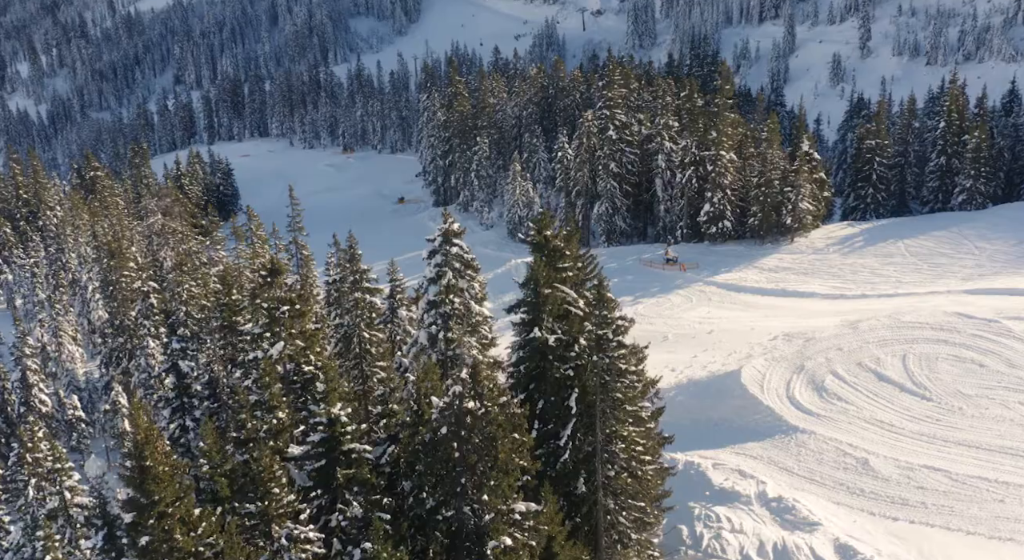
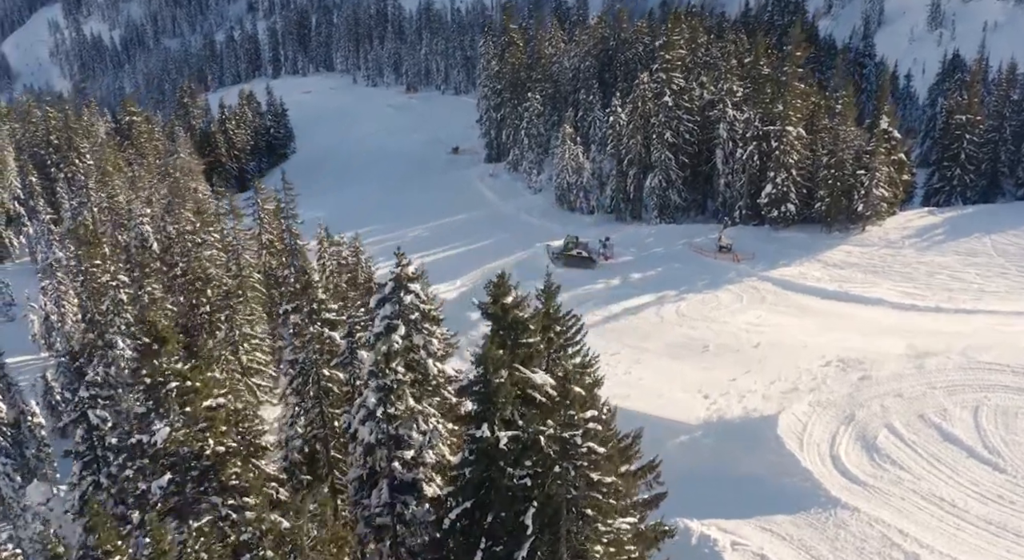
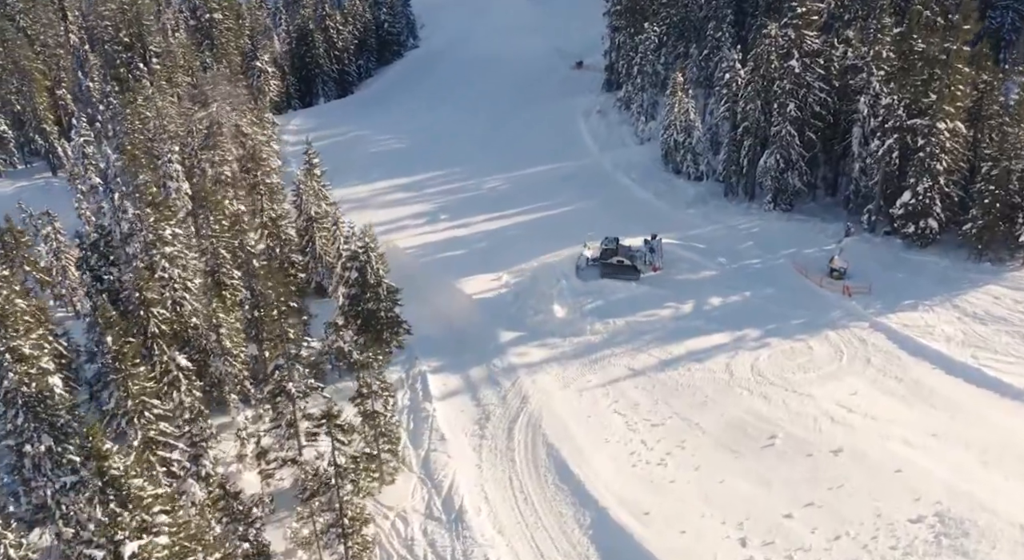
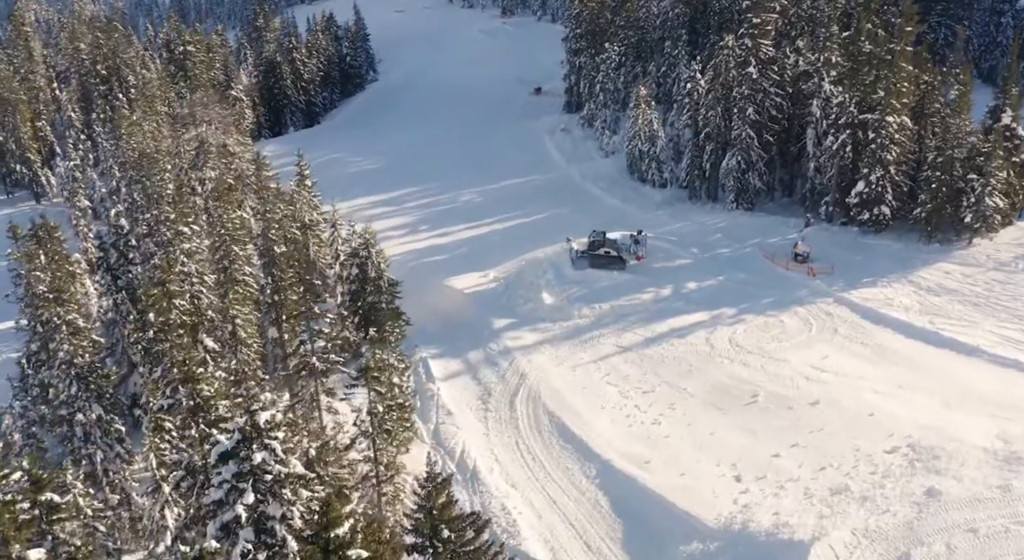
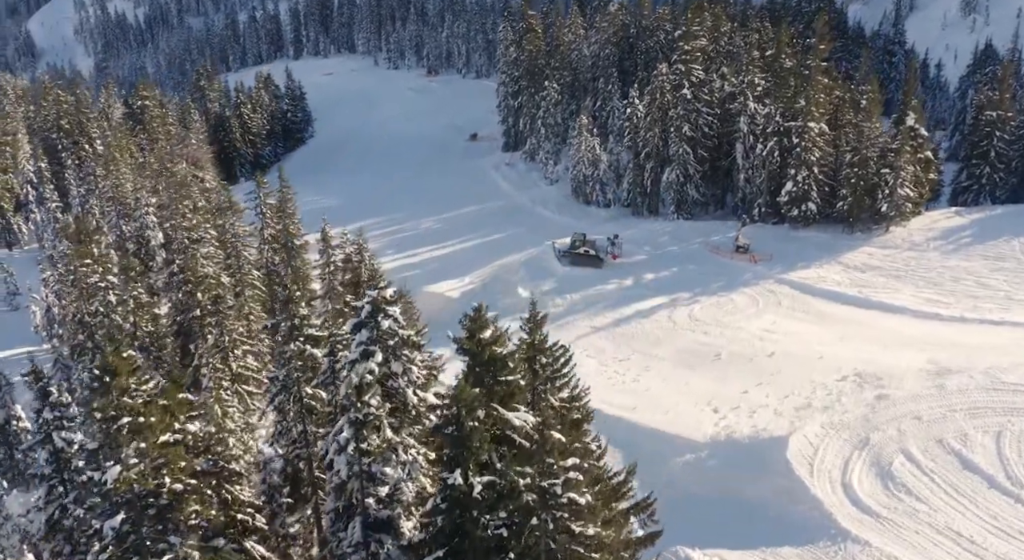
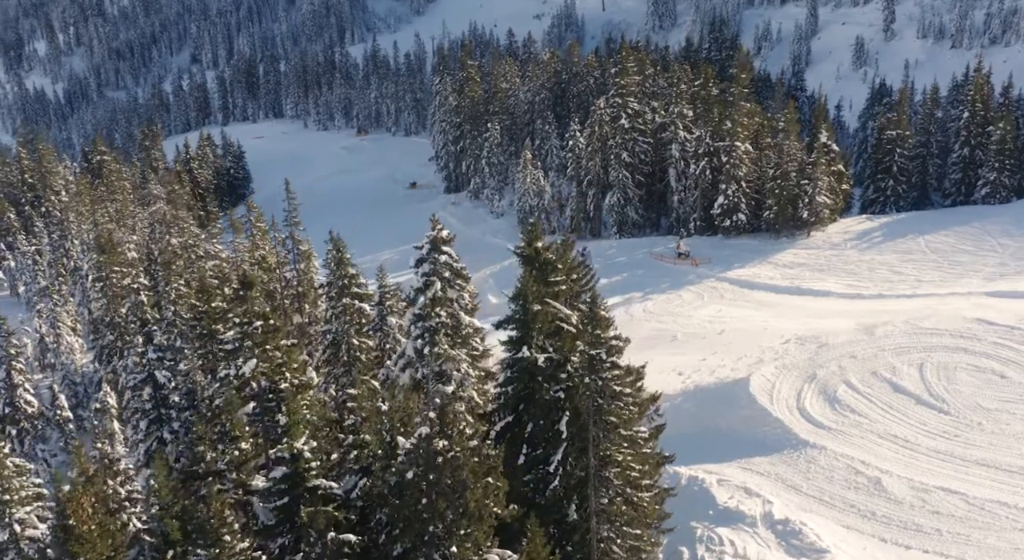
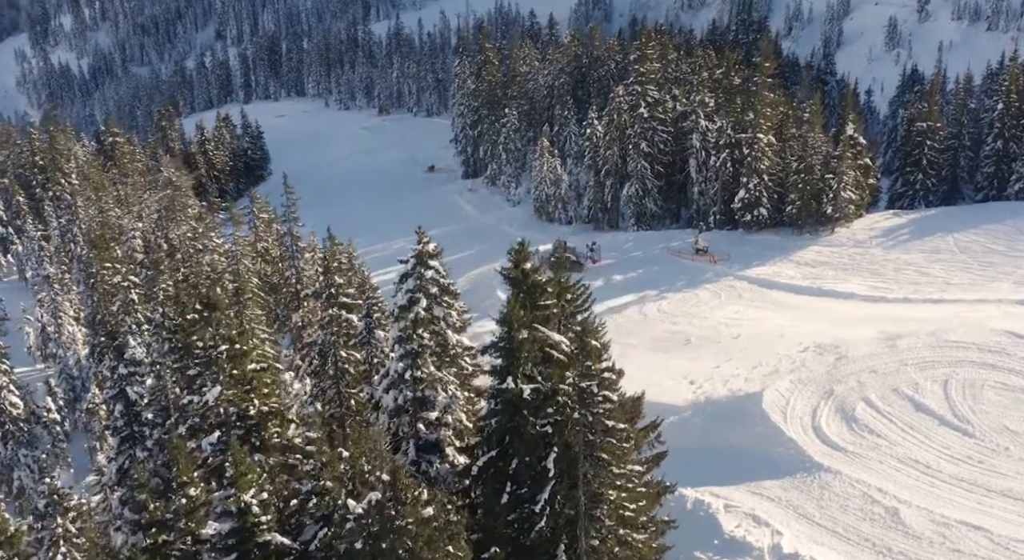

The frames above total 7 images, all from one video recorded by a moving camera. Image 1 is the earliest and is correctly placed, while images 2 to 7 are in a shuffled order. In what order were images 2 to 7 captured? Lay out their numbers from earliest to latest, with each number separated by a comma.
6, 7, 2, 5, 4, 3
